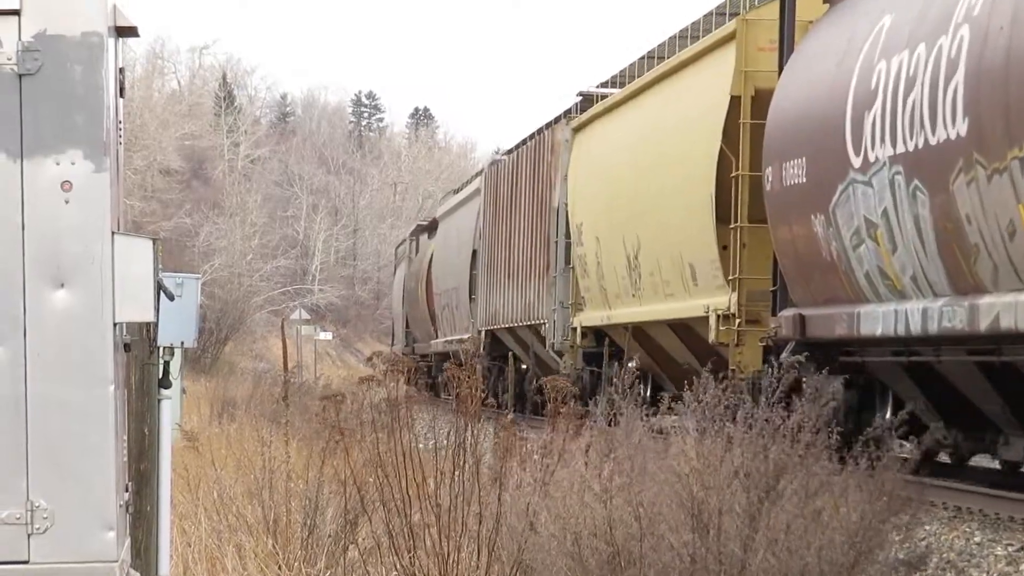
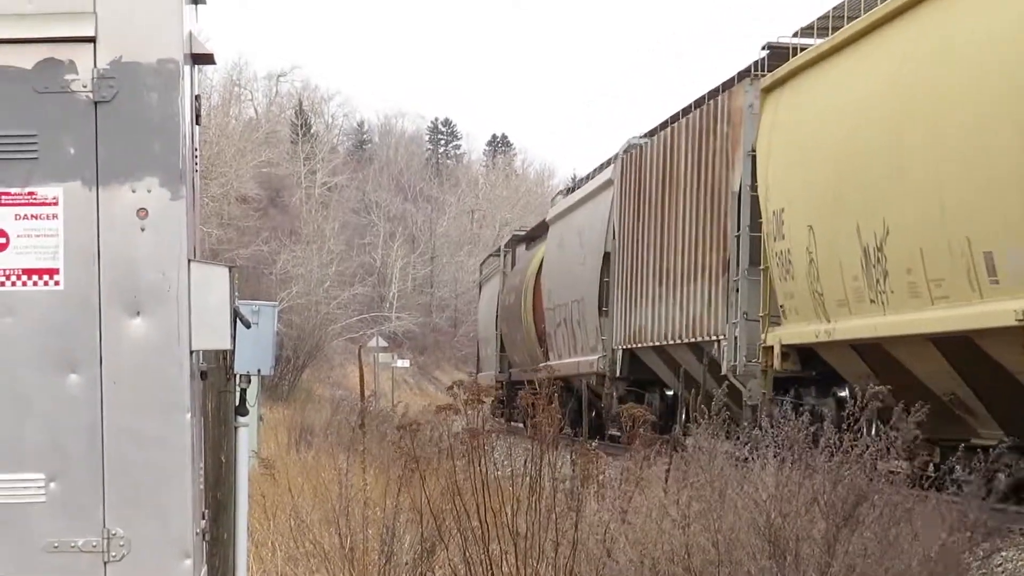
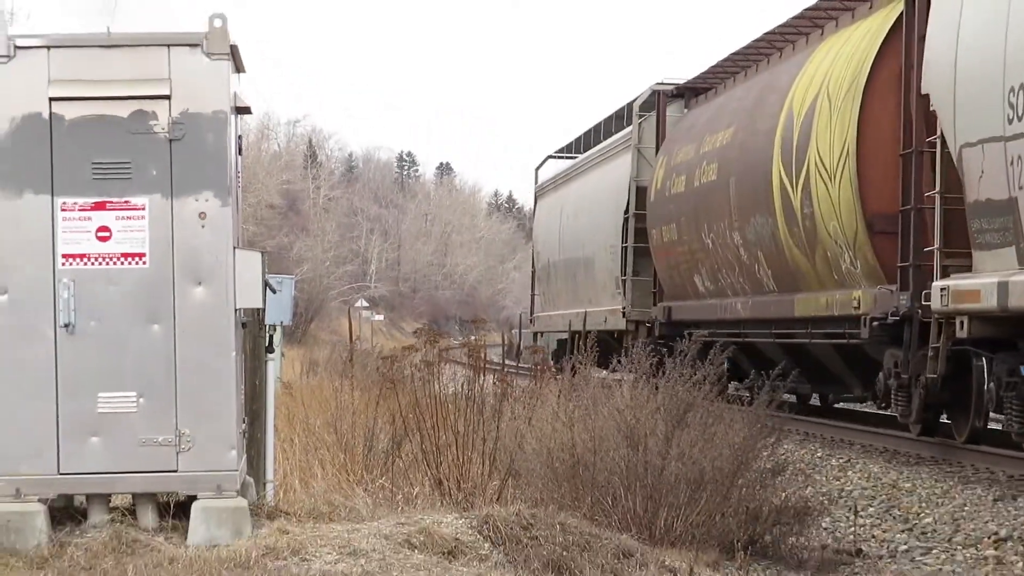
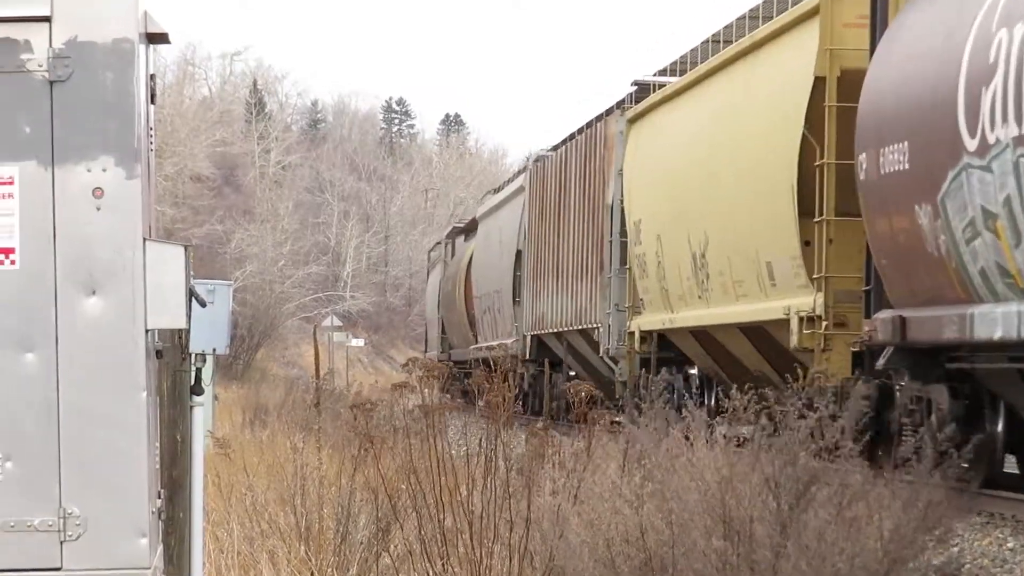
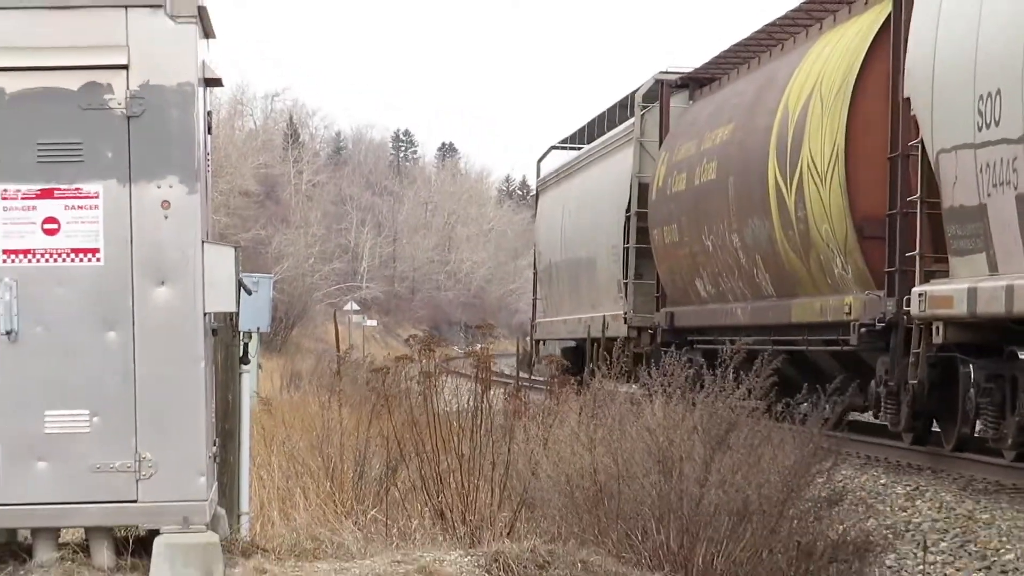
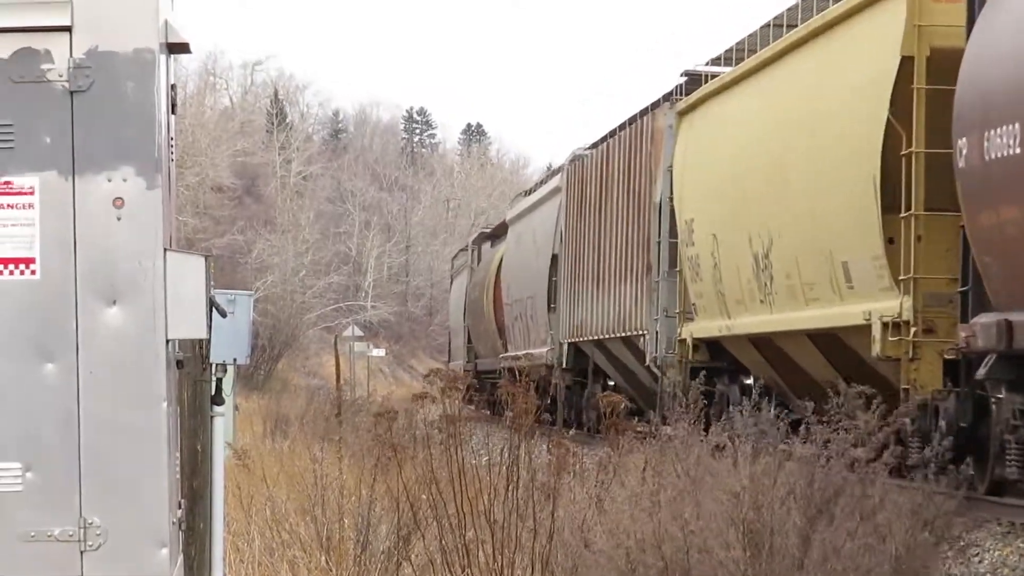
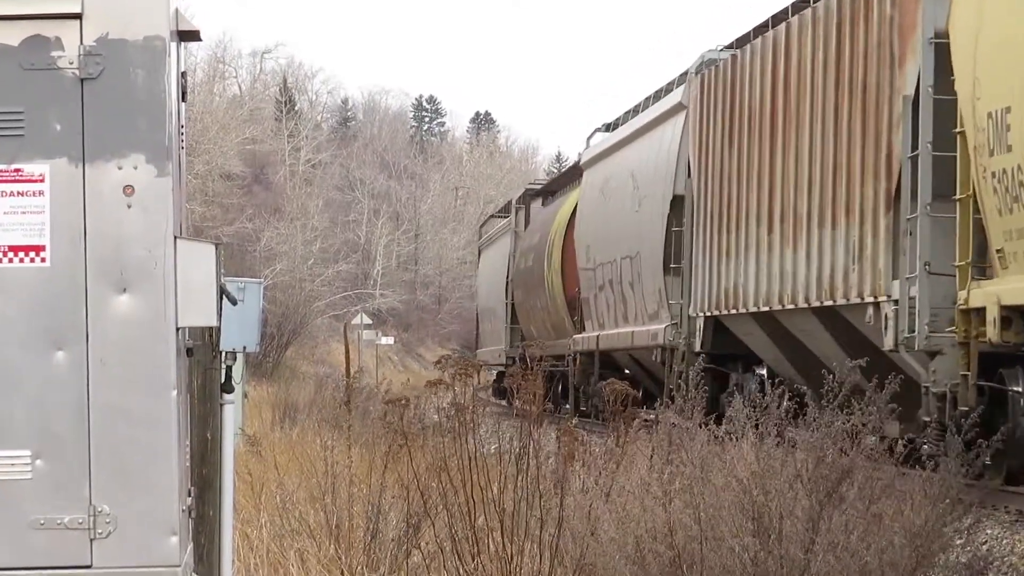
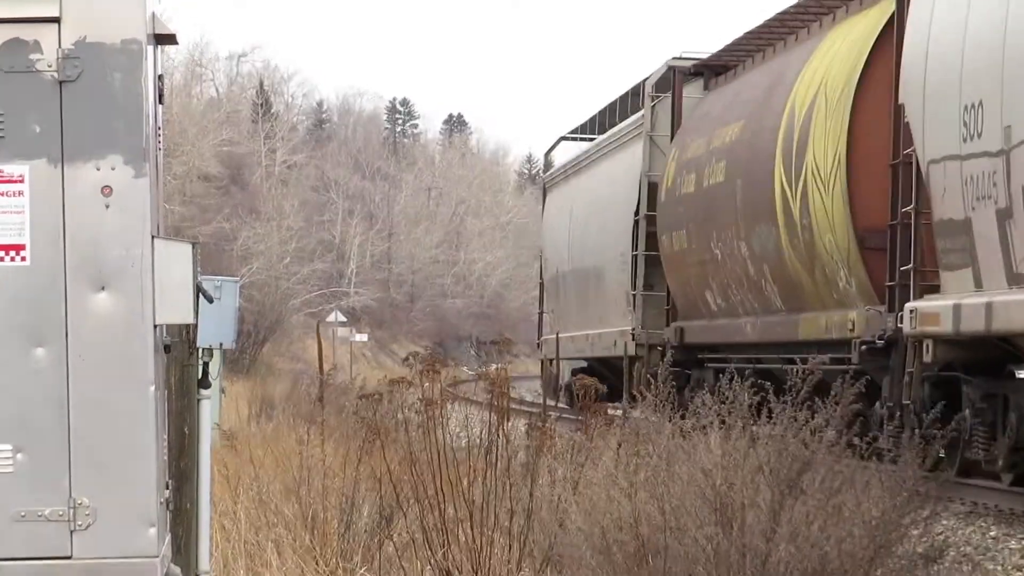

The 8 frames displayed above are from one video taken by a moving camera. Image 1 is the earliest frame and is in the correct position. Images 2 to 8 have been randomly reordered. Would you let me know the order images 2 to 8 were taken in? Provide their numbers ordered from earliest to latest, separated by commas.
4, 6, 2, 7, 8, 5, 3
